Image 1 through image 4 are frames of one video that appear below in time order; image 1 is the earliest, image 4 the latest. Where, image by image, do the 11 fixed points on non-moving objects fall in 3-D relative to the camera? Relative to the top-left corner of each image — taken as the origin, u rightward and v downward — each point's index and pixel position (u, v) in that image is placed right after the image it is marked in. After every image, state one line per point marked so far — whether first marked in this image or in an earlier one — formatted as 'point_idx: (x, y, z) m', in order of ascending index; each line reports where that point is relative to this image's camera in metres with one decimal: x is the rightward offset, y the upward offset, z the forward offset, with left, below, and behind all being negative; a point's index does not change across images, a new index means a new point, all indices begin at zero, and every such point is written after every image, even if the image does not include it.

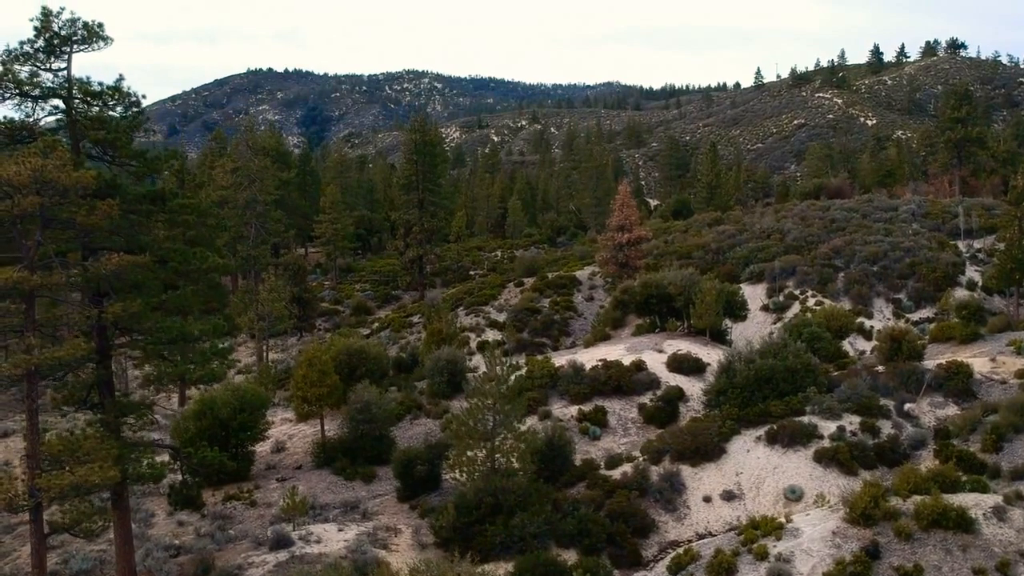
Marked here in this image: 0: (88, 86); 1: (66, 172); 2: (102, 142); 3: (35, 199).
0: (-8.8, +4.2, +14.4) m
1: (-8.1, +2.1, +12.5) m
2: (-8.6, +3.0, +14.5) m
3: (-8.5, +1.5, +12.3) m
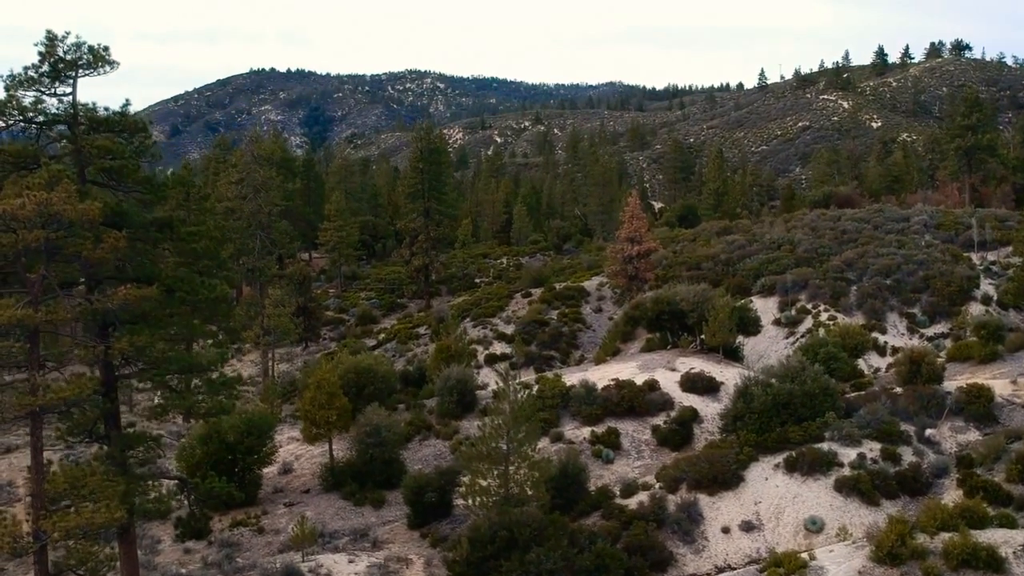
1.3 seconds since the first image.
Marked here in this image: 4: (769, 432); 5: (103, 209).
0: (-8.5, +3.6, +14.0) m
1: (-7.7, +1.5, +12.2) m
2: (-8.2, +2.4, +14.1) m
3: (-8.1, +0.9, +11.9) m
4: (+7.3, -4.1, +19.7) m
5: (-8.0, +1.5, +13.5) m
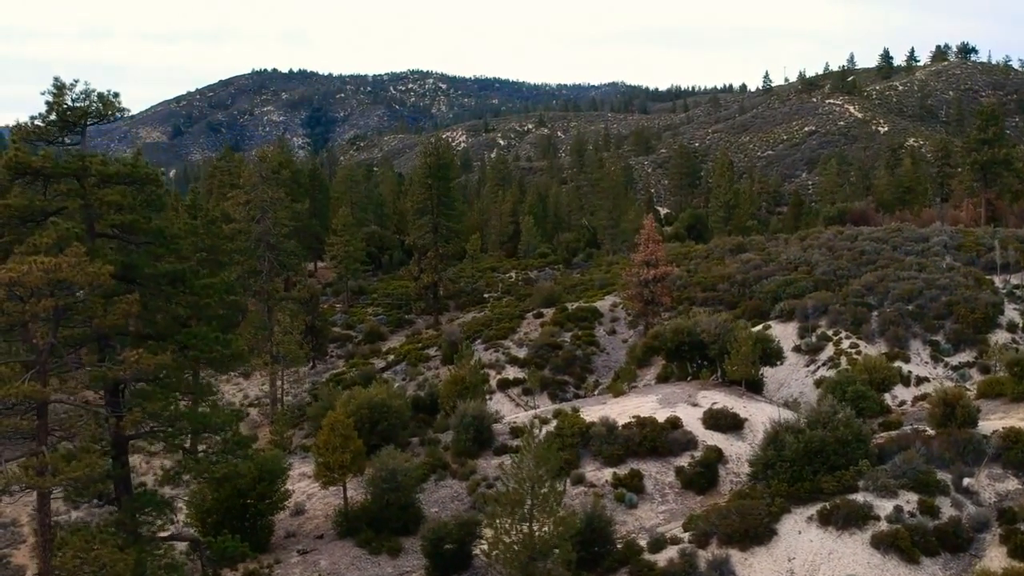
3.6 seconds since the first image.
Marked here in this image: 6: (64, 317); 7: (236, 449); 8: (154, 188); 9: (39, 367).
0: (-7.9, +2.4, +13.3) m
1: (-7.1, +0.3, +11.5) m
2: (-7.6, +1.3, +13.4) m
3: (-7.5, -0.2, +11.2) m
4: (+7.9, -5.3, +19.0) m
5: (-7.4, +0.4, +12.9) m
6: (-7.8, -0.5, +12.1) m
7: (-6.0, -3.4, +14.9) m
8: (-7.4, +2.1, +14.3) m
9: (-8.0, -1.3, +11.7) m
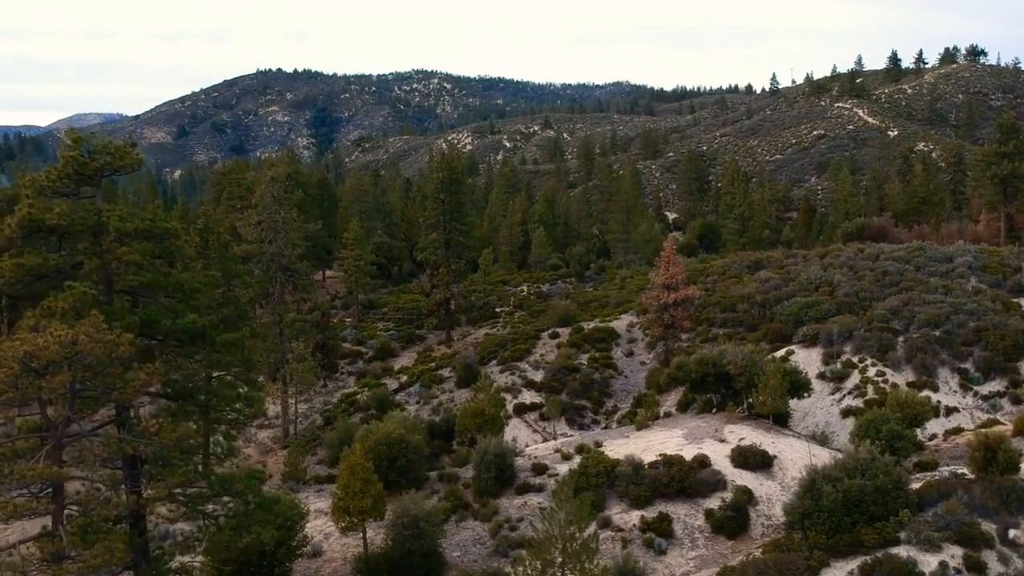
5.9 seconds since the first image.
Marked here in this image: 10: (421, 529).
0: (-7.1, +1.3, +12.7) m
1: (-6.4, -0.8, +10.9) m
2: (-6.9, +0.2, +12.8) m
3: (-6.8, -1.3, +10.6) m
4: (+8.6, -6.4, +18.3) m
5: (-6.7, -0.7, +12.2) m
6: (-7.1, -1.6, +11.5) m
7: (-5.2, -4.5, +14.2) m
8: (-6.7, +1.0, +13.6) m
9: (-7.3, -2.4, +11.0) m
10: (-2.5, -6.8, +19.5) m
